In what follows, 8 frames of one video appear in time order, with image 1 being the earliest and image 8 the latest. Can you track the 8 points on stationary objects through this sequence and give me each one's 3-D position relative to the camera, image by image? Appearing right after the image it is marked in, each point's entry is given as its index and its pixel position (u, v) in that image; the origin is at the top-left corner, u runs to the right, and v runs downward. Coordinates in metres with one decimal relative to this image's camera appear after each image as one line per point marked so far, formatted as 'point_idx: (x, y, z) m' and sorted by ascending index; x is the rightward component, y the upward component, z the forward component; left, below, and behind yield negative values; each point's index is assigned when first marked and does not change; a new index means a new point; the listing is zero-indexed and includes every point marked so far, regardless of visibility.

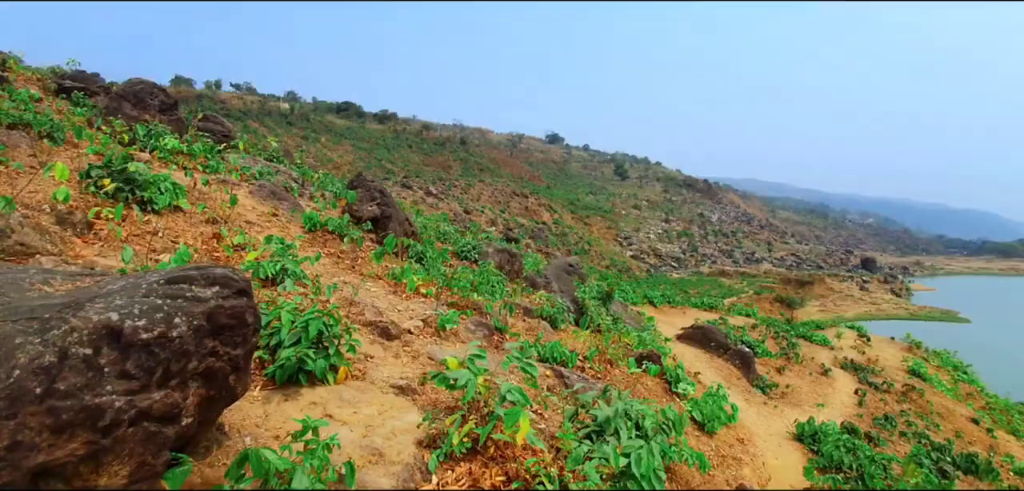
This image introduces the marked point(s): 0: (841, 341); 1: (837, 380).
0: (+9.3, -2.7, +16.8) m
1: (+5.0, -2.1, +9.3) m
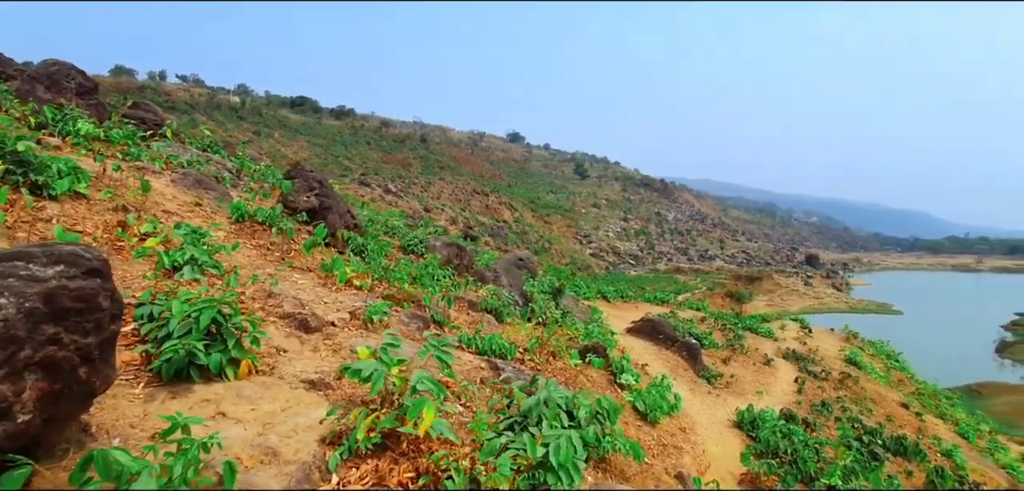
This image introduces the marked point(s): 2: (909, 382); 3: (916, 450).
0: (+8.0, -2.5, +17.4) m
1: (+4.3, -2.0, +9.5) m
2: (+9.6, -3.3, +14.4) m
3: (+4.4, -2.2, +6.4) m
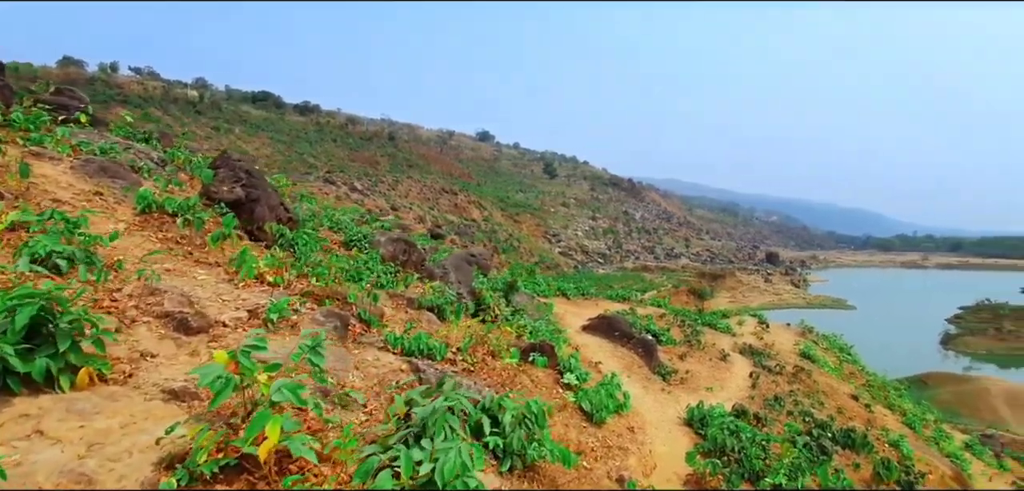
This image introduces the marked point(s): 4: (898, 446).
0: (+6.9, -2.5, +17.7) m
1: (+3.6, -2.0, +9.6) m
2: (+8.7, -3.2, +14.8) m
3: (+3.9, -2.2, +6.5) m
4: (+5.0, -2.6, +7.6) m
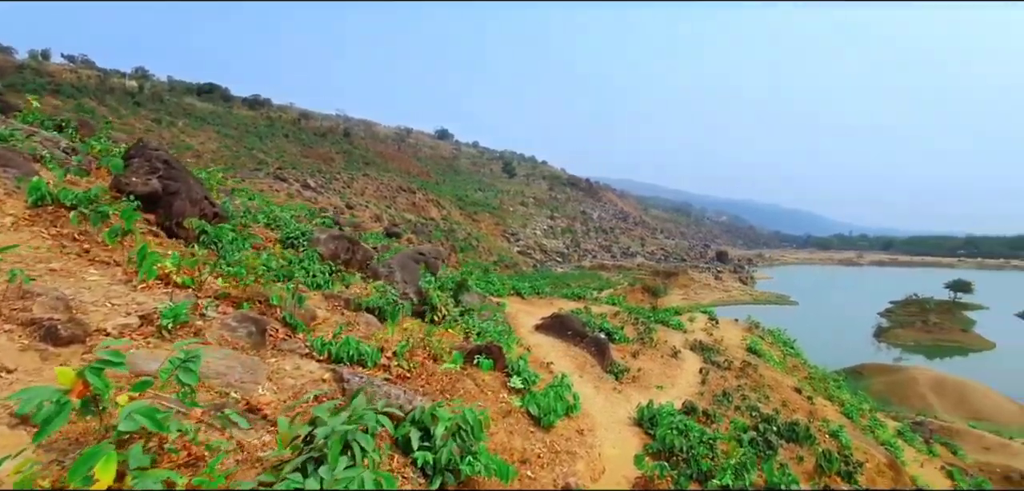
0: (+5.6, -2.4, +18.0) m
1: (+2.9, -1.9, +9.7) m
2: (+7.5, -3.2, +15.3) m
3: (+3.4, -2.2, +6.7) m
4: (+4.3, -2.5, +7.8) m
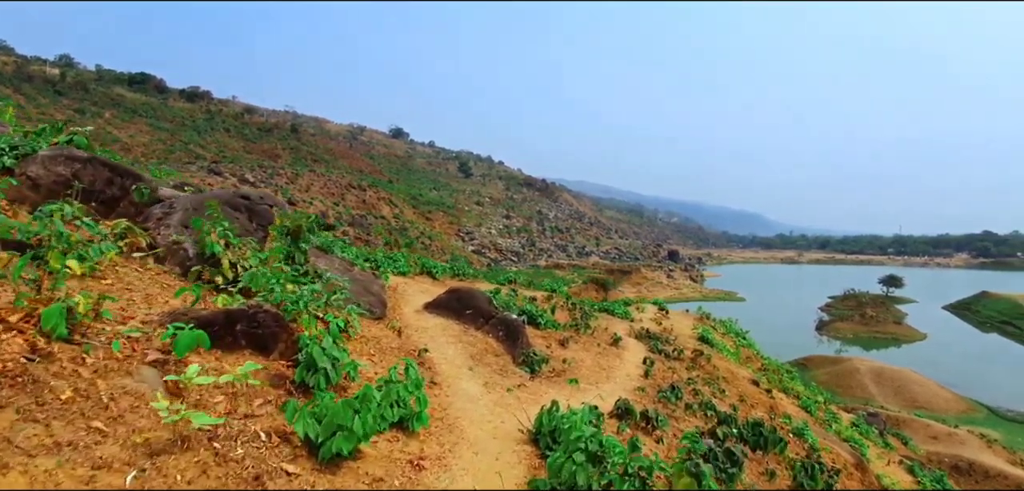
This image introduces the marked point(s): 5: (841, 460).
0: (+3.8, -2.0, +17.0) m
1: (+1.7, -1.6, +8.5) m
2: (+5.9, -2.8, +14.4) m
3: (+2.5, -1.8, +5.5) m
4: (+3.3, -2.2, +6.7) m
5: (+3.7, -2.4, +6.6) m
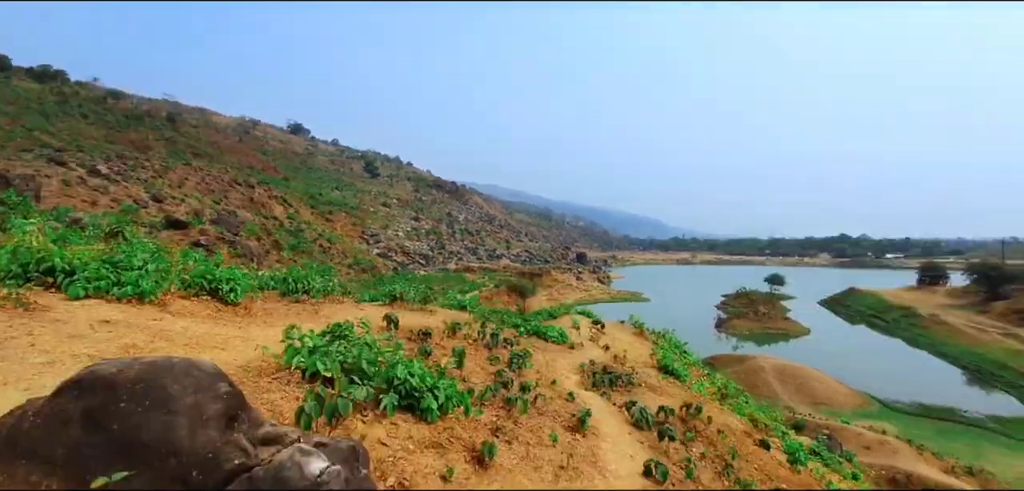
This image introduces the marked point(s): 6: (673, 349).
0: (+1.5, -2.0, +12.5) m
1: (+0.8, -1.5, +3.9) m
2: (+4.1, -2.8, +10.3) m
3: (+2.0, -1.7, +1.0) m
4: (+2.7, -2.1, +2.3) m
5: (+3.1, -2.4, +2.3) m
6: (+3.5, -2.3, +13.1) m
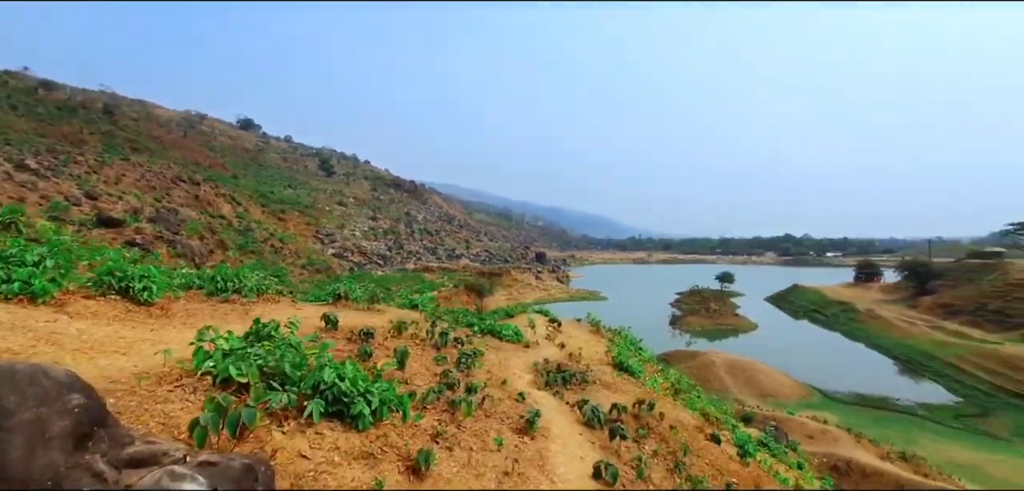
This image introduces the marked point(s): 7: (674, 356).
0: (+0.6, -1.9, +12.3) m
1: (+0.4, -1.4, +3.6) m
2: (+3.2, -2.7, +10.2) m
3: (+1.8, -1.7, +0.8) m
4: (+2.4, -2.0, +2.2) m
5: (+2.8, -2.3, +2.1) m
6: (+2.5, -2.2, +12.9) m
7: (+5.2, -3.5, +18.6) m
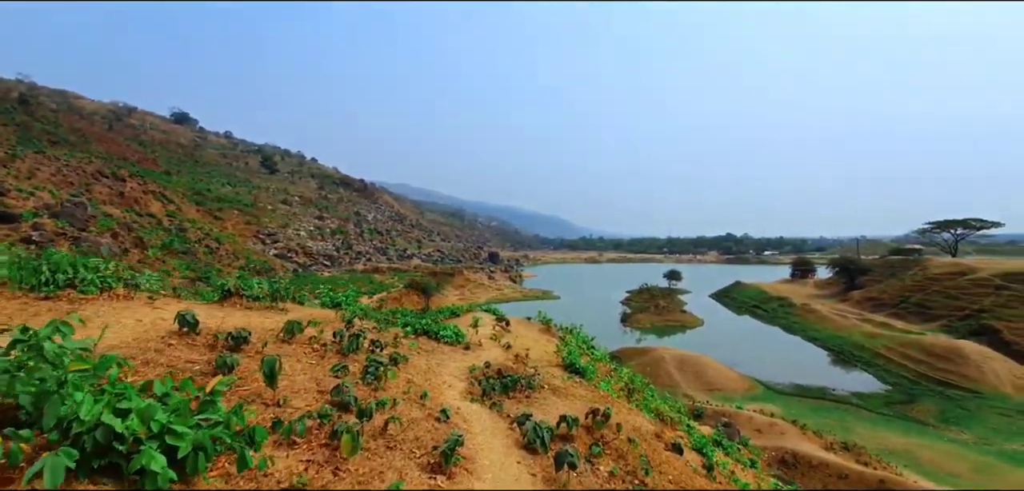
0: (-0.6, -1.7, +10.9) m
1: (0.0, -1.2, +2.2) m
2: (+2.2, -2.5, +9.1) m
3: (+1.6, -1.5, -0.4) m
4: (+2.1, -1.8, +1.0) m
5: (+2.5, -2.1, +1.0) m
6: (+1.3, -2.0, +11.8) m
7: (+3.5, -3.3, +17.6) m
